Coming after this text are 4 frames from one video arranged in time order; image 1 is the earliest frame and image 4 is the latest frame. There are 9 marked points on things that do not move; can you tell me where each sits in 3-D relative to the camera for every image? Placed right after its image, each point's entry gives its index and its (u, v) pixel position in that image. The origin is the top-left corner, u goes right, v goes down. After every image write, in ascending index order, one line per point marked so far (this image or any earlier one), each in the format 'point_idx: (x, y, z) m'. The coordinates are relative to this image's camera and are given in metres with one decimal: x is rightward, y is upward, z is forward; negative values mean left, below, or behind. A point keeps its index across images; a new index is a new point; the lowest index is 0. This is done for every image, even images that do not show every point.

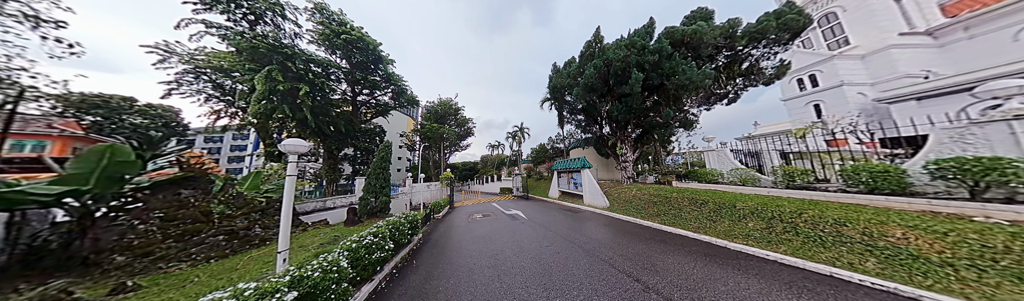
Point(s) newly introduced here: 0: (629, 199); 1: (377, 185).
0: (+5.2, -2.2, +7.2) m
1: (-6.7, -1.7, +8.1) m
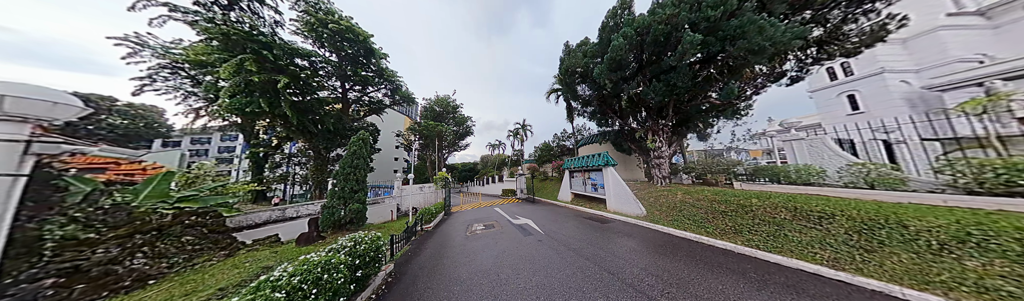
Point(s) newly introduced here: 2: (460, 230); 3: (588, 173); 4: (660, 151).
0: (+5.5, -1.9, +5.5) m
1: (-6.4, -1.5, +6.2) m
2: (-2.2, -3.3, +6.9) m
3: (+4.2, -1.2, +9.0) m
4: (+6.6, 0.0, +7.2) m
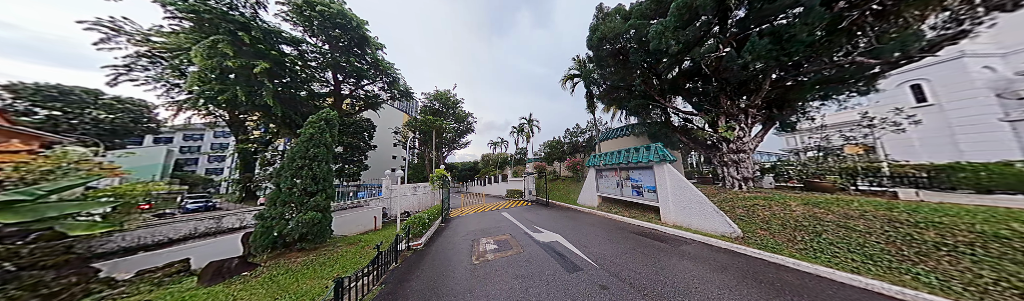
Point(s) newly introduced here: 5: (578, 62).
0: (+6.2, -1.6, +3.5) m
1: (-5.7, -1.1, +4.3) m
2: (-1.6, -3.0, +5.0) m
3: (+4.9, -0.9, +7.0) m
4: (+7.3, +0.3, +5.2) m
5: (+4.9, +6.5, +12.1) m
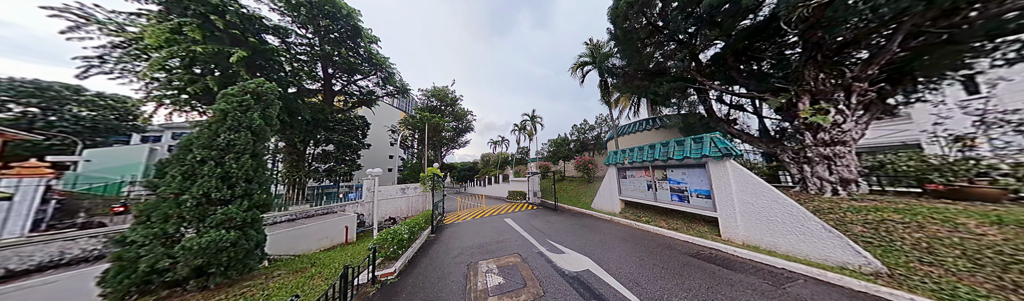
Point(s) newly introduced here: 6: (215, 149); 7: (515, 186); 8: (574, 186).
0: (+6.5, -1.4, +2.1) m
1: (-5.4, -0.8, +2.8) m
2: (-1.3, -2.8, +3.5) m
3: (+5.2, -0.7, +5.6) m
4: (+7.5, +0.5, +3.8) m
5: (+5.2, +6.7, +10.6) m
6: (-5.4, 0.0, +3.1) m
7: (+0.3, -3.7, +16.6) m
8: (+4.6, -2.7, +12.3) m
